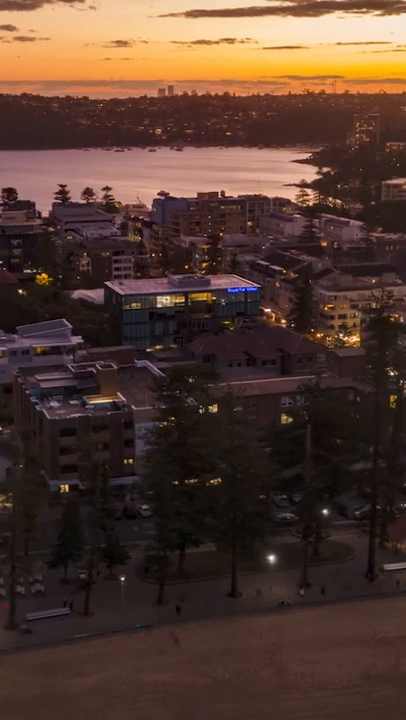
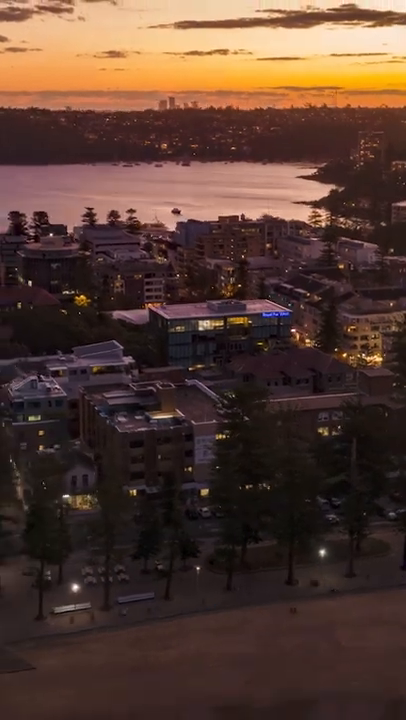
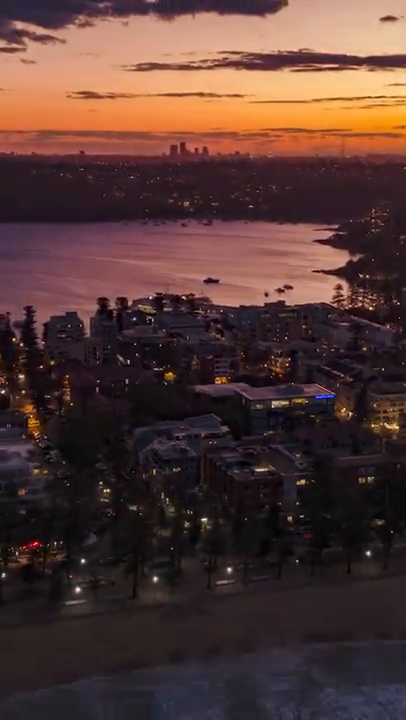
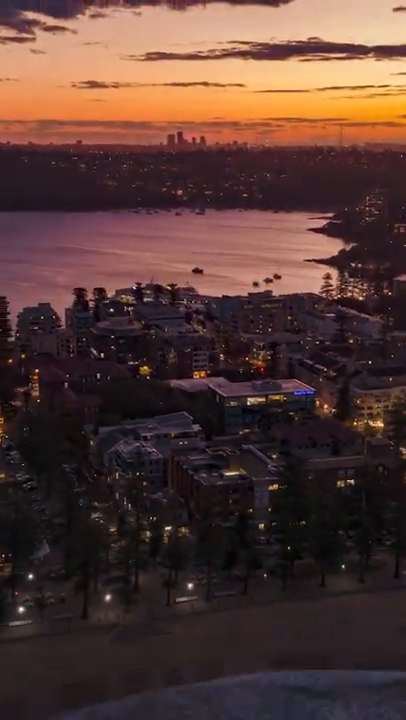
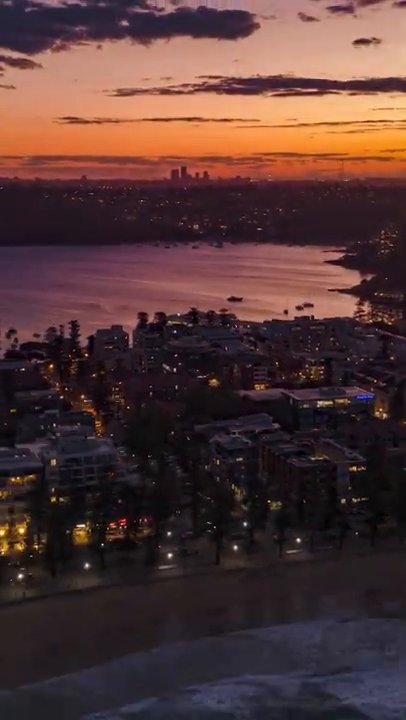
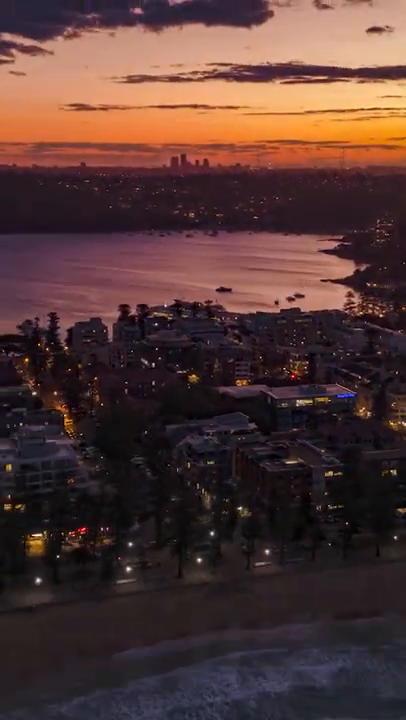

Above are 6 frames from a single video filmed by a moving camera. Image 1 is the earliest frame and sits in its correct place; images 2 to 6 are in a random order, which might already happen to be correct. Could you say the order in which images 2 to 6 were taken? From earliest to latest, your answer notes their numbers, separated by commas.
2, 4, 3, 6, 5
